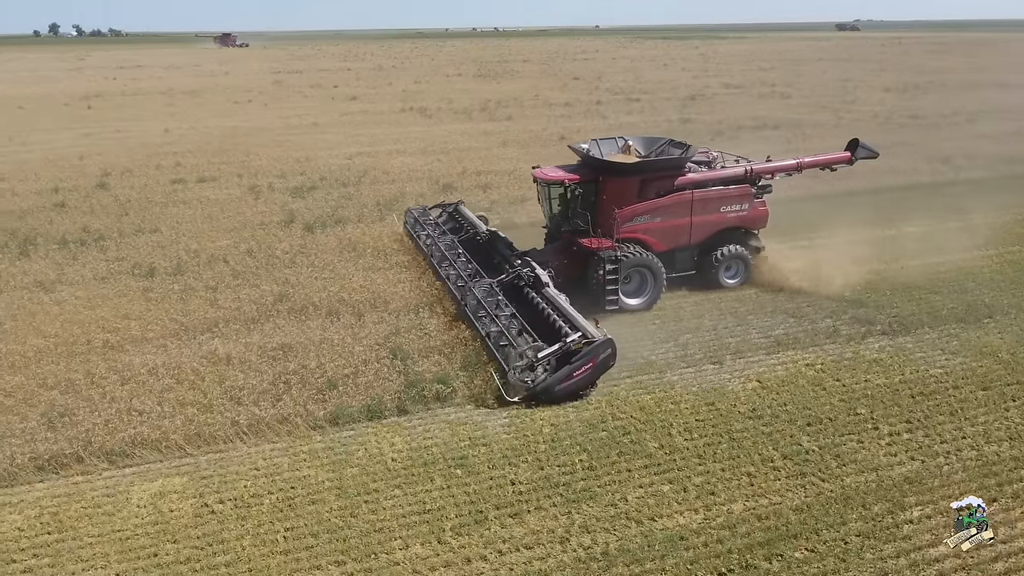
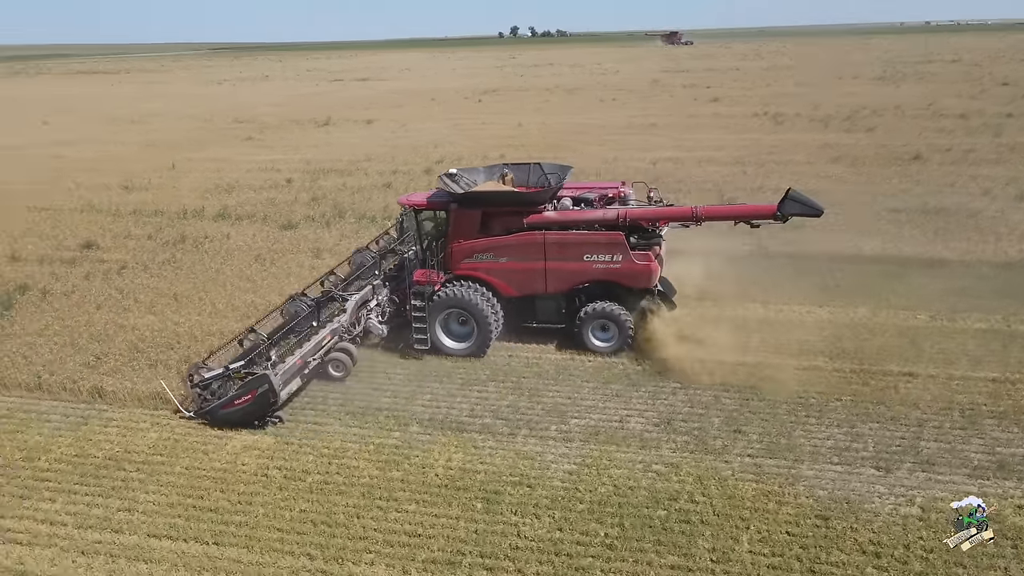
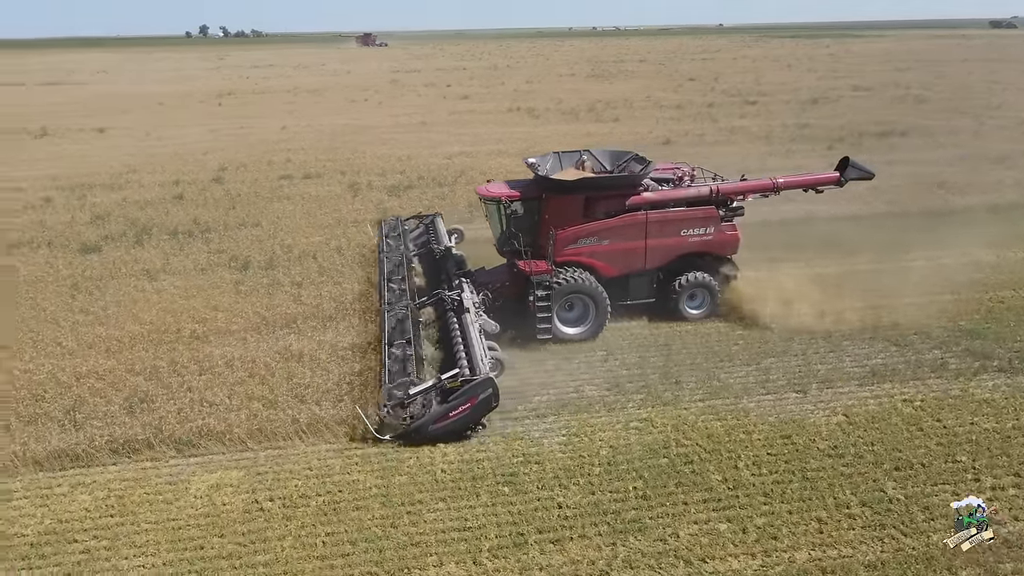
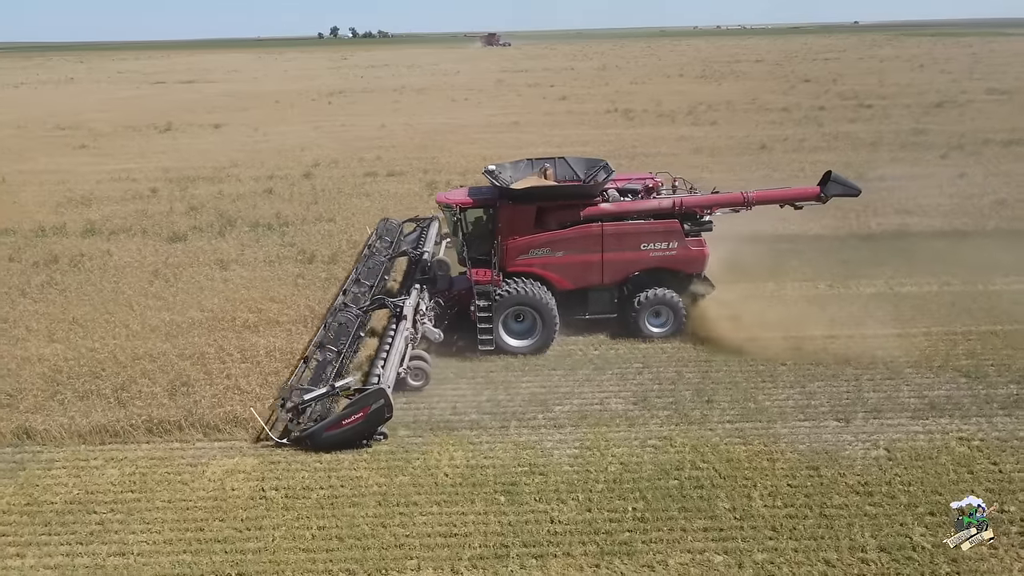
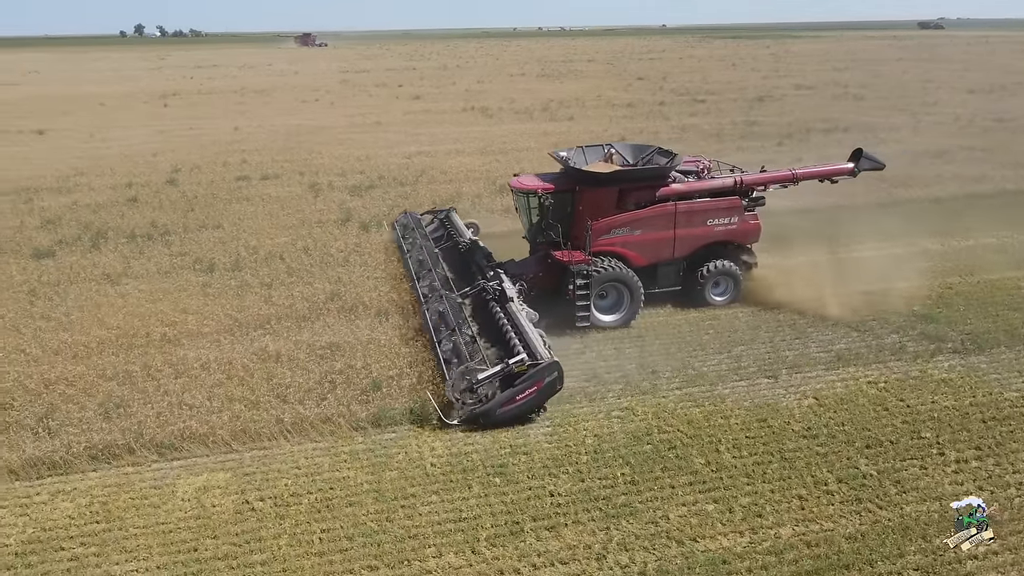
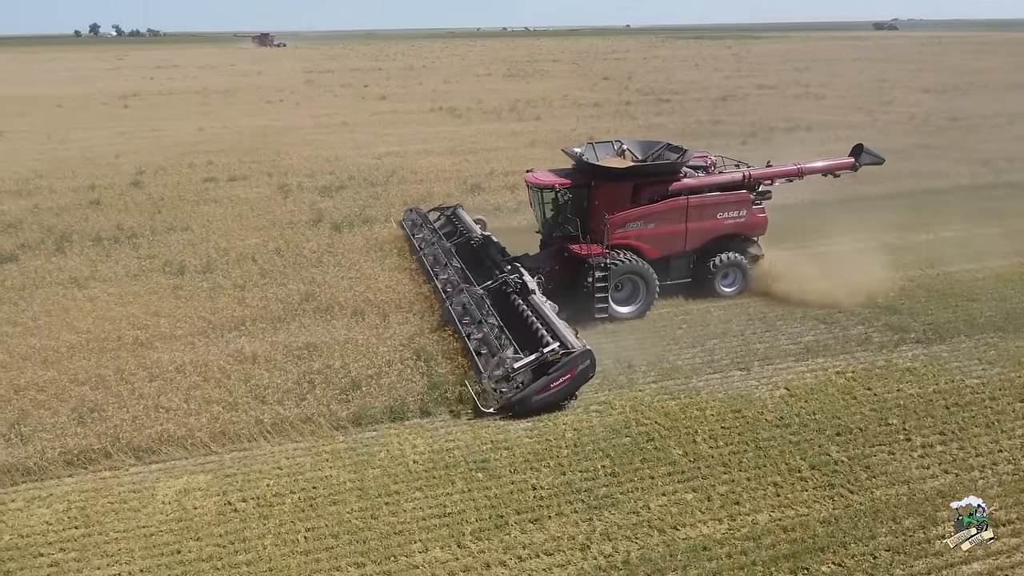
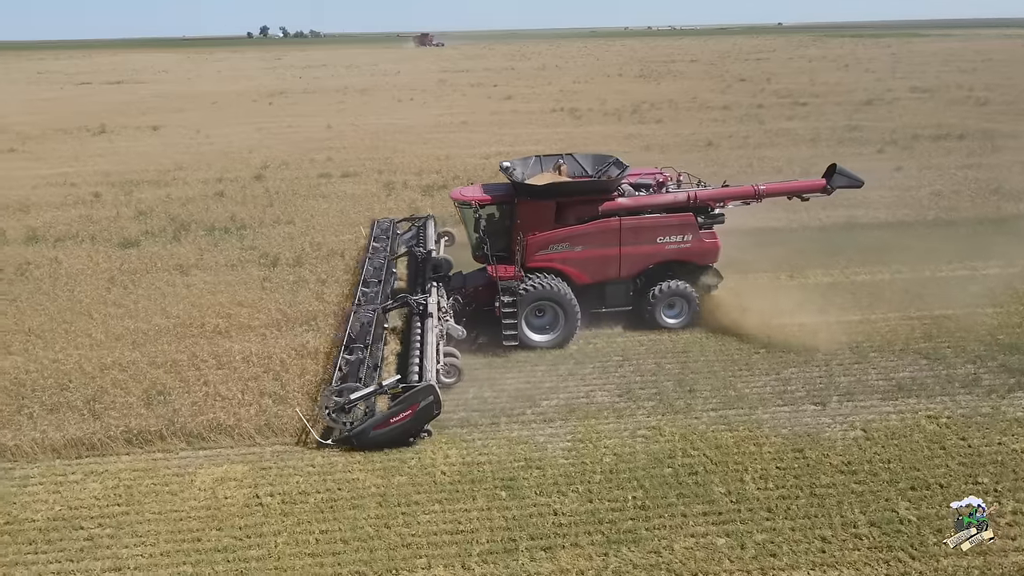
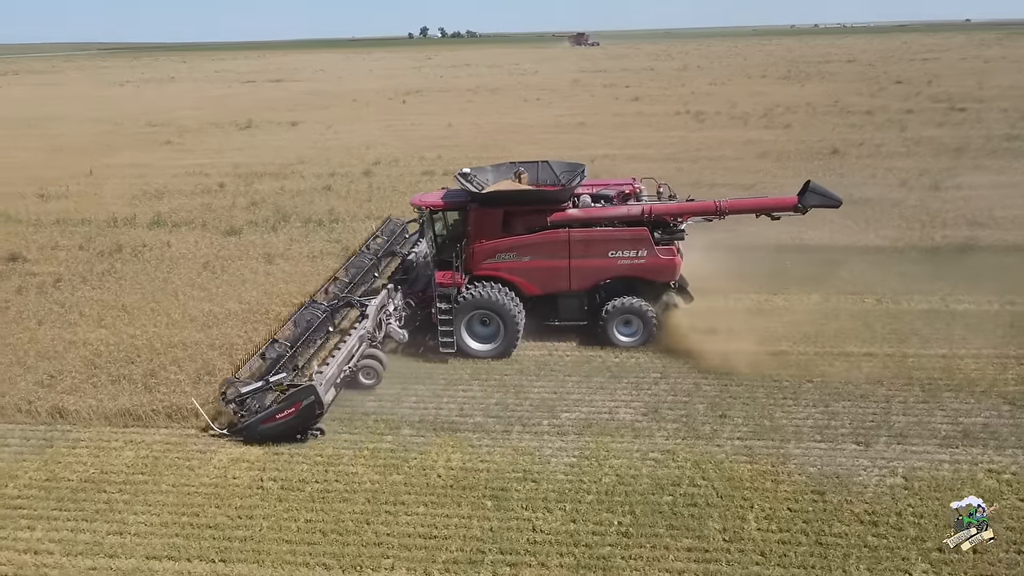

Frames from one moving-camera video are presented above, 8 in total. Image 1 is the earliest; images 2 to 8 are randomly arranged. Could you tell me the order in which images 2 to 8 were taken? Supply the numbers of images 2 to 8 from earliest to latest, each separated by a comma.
6, 5, 3, 7, 4, 8, 2
